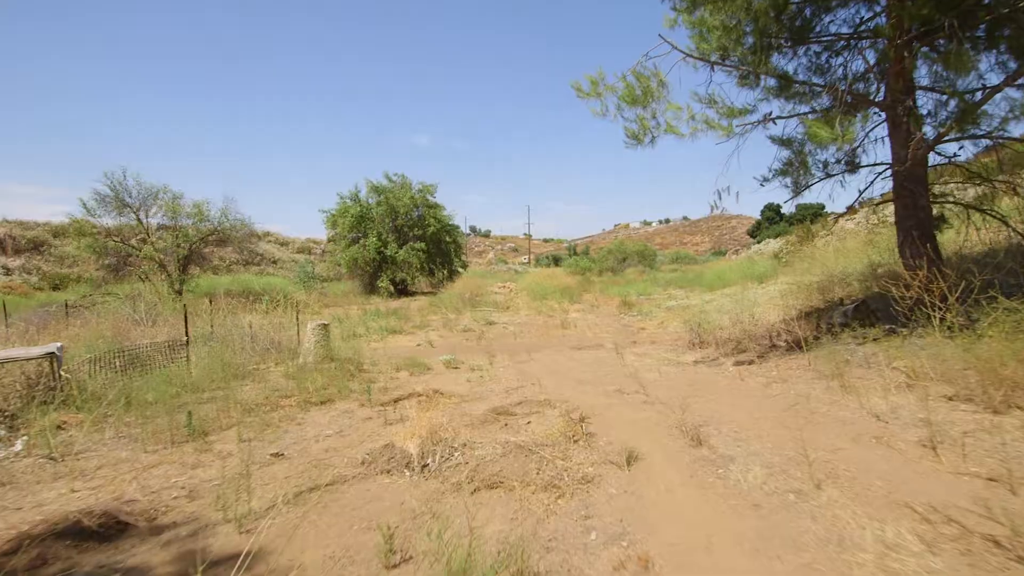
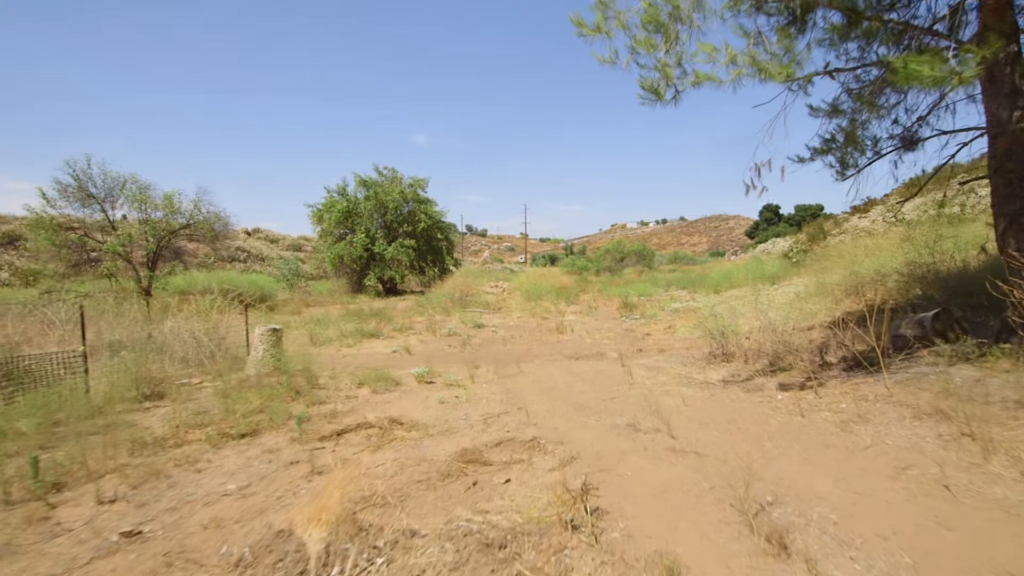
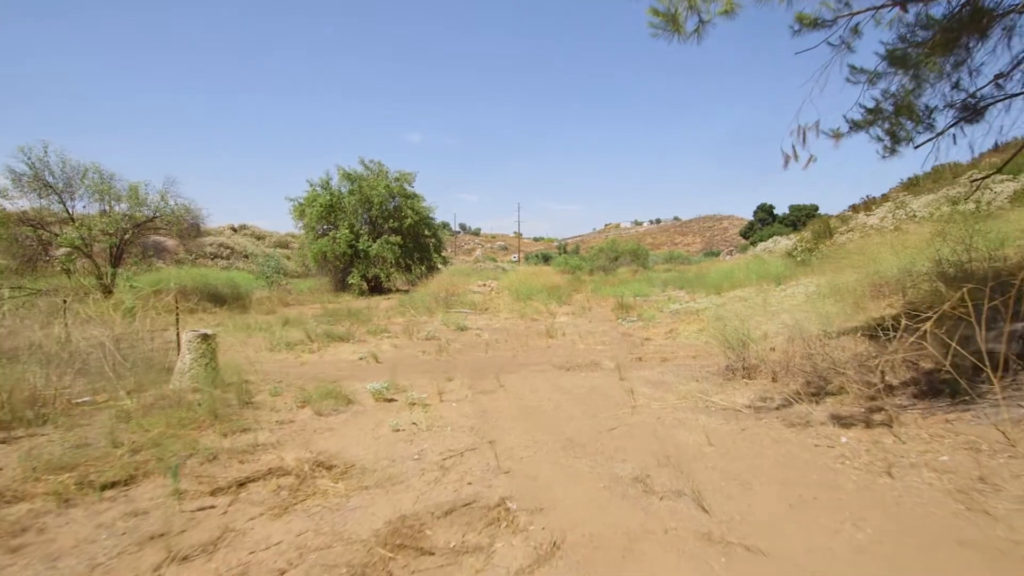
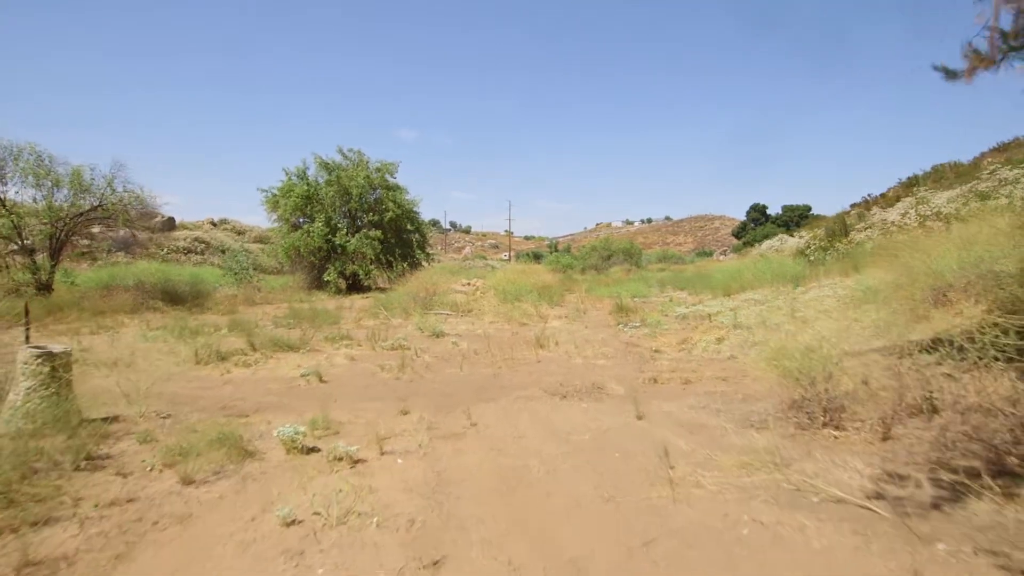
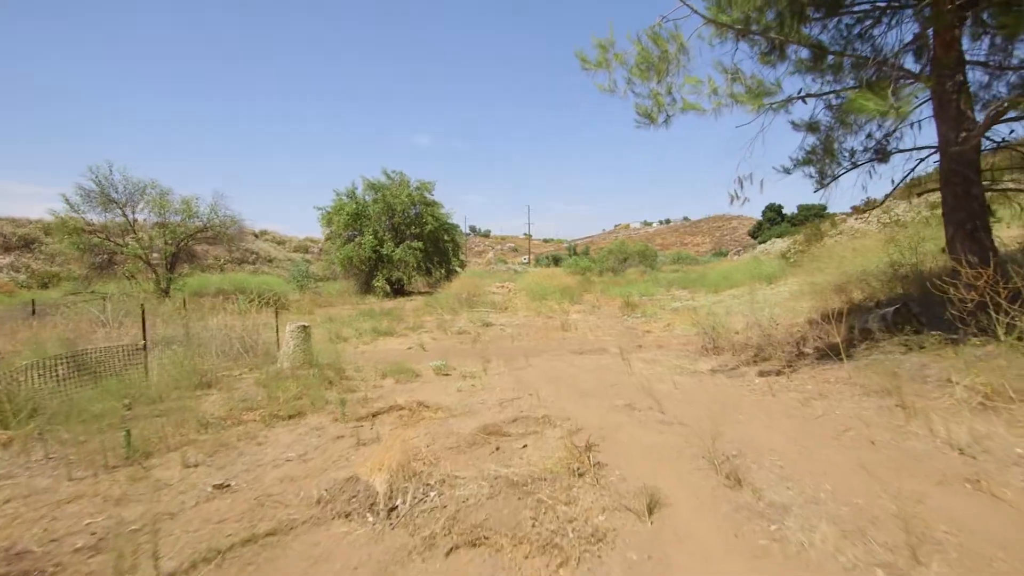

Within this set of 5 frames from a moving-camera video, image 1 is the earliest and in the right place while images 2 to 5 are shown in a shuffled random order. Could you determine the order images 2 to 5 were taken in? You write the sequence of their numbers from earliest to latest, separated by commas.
5, 2, 3, 4
